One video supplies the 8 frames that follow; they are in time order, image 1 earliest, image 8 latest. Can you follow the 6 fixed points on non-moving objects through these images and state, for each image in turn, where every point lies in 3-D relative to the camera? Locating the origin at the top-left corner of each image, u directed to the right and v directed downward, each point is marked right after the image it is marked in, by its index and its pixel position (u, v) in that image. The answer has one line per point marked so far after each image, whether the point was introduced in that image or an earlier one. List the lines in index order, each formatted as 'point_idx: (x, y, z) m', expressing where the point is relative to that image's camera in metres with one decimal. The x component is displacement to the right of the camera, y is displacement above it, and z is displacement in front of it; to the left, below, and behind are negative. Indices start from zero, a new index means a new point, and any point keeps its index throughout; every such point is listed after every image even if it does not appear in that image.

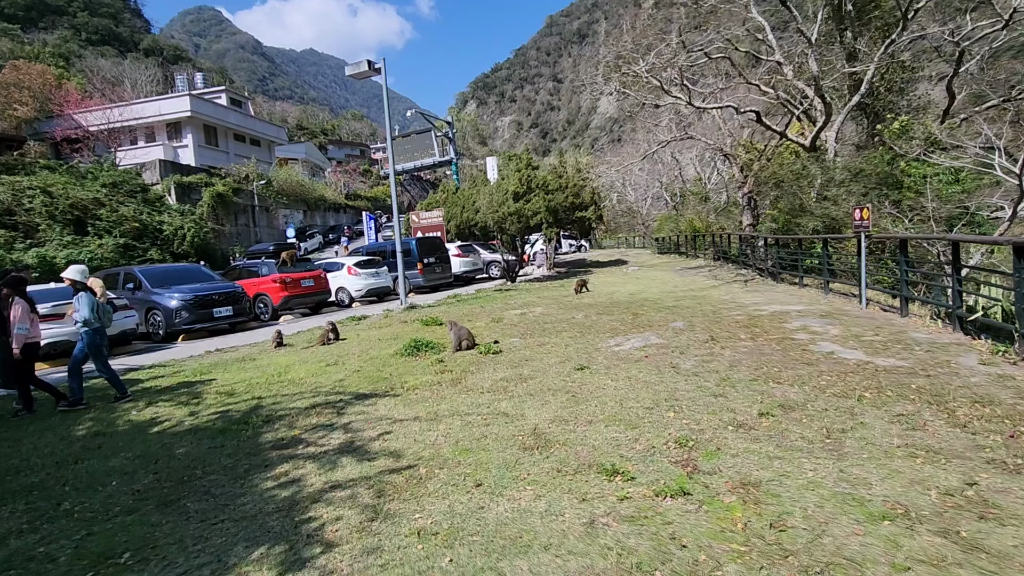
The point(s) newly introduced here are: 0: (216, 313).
0: (-5.9, -0.5, +10.8) m
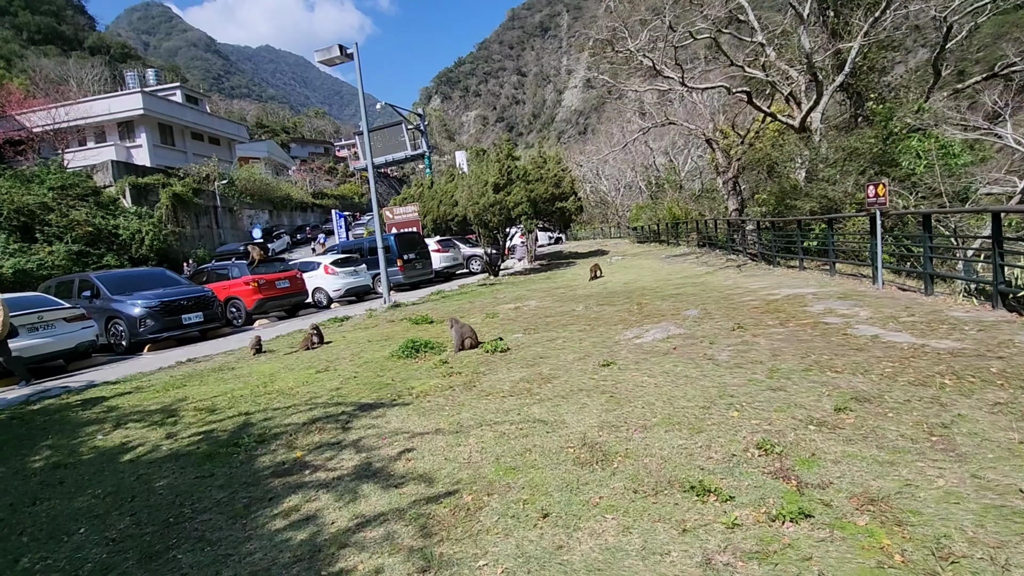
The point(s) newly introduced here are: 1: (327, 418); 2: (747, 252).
0: (-6.0, -0.6, +9.9) m
1: (-1.5, -1.1, +4.6) m
2: (+6.1, +0.9, +13.9) m
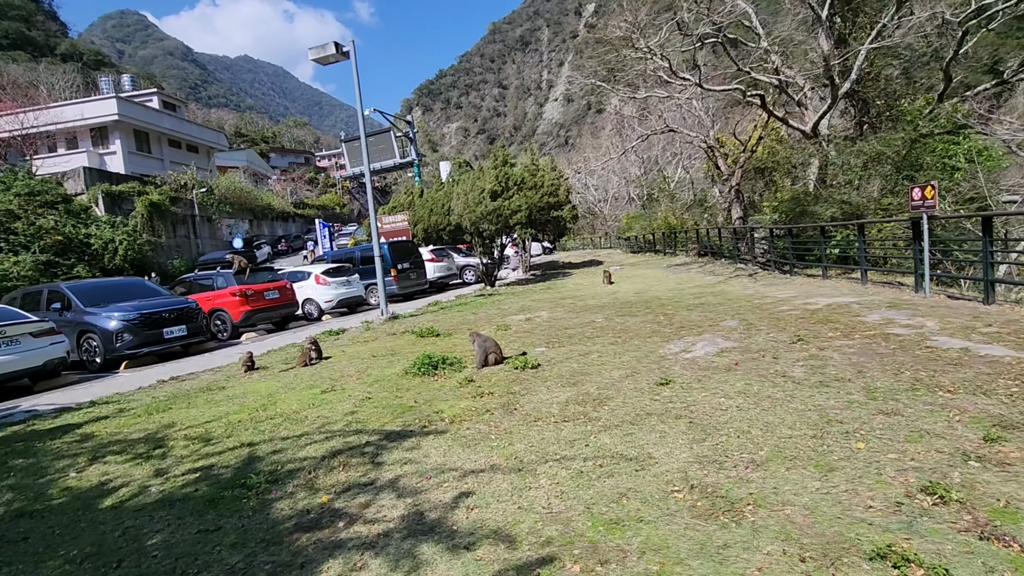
0: (-5.8, -0.8, +9.1) m
1: (-1.1, -1.2, +3.9) m
2: (+6.1, +0.7, +13.5) m
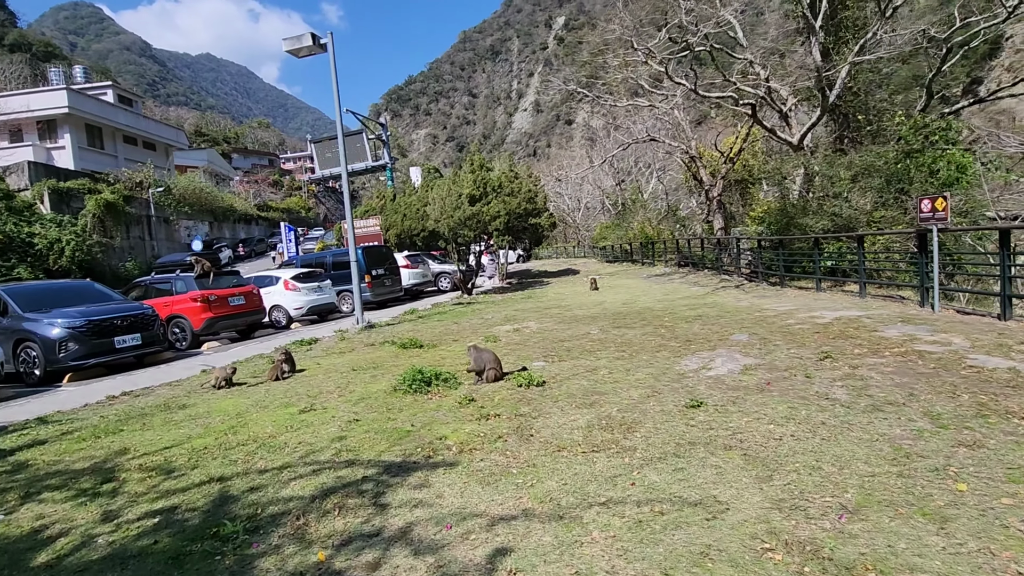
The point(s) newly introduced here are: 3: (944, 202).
0: (-5.9, -0.8, +8.2) m
1: (-1.0, -1.2, +3.3) m
2: (+5.7, +0.4, +13.4) m
3: (+5.3, +1.0, +6.6) m
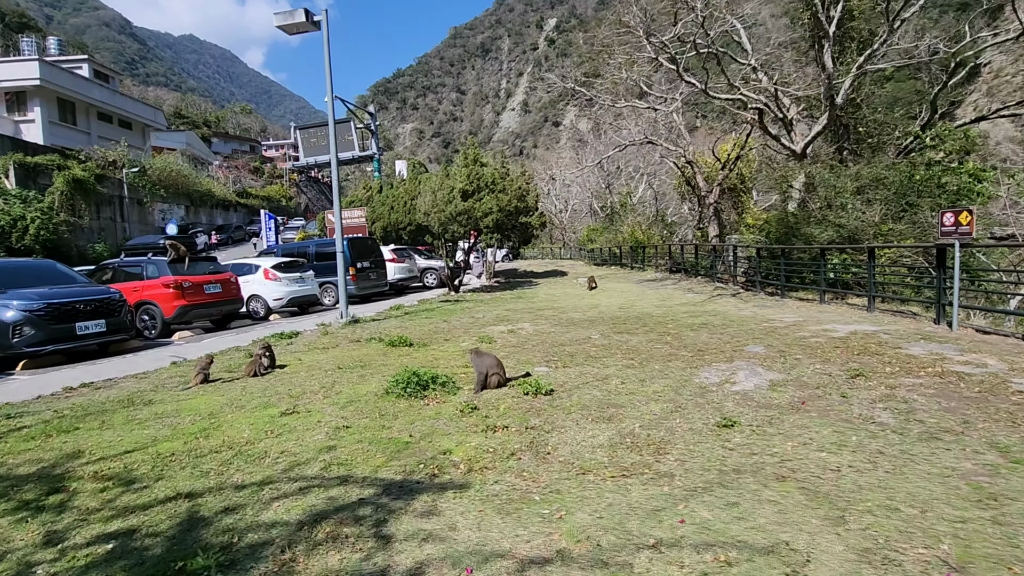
0: (-6.0, -0.6, +7.5) m
1: (-0.9, -1.2, +2.8) m
2: (+5.5, +0.2, +13.1) m
3: (+5.3, +0.8, +6.3) m
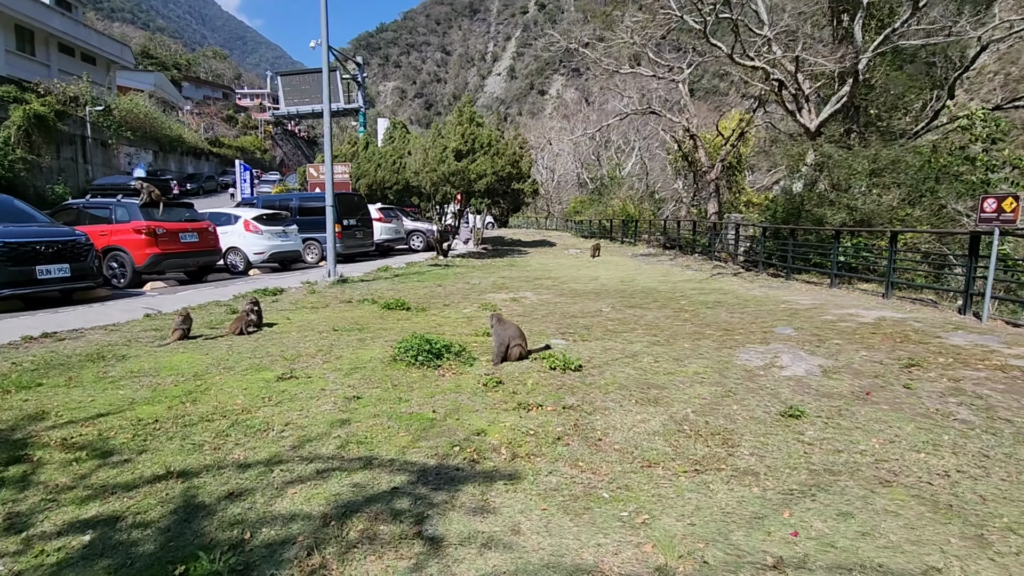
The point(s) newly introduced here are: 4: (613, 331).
0: (-5.9, +0.2, +6.8) m
1: (-0.6, -0.9, +2.3) m
2: (+5.4, +0.6, +12.9) m
3: (+5.5, +0.9, +6.1) m
4: (+1.1, -0.5, +6.0) m
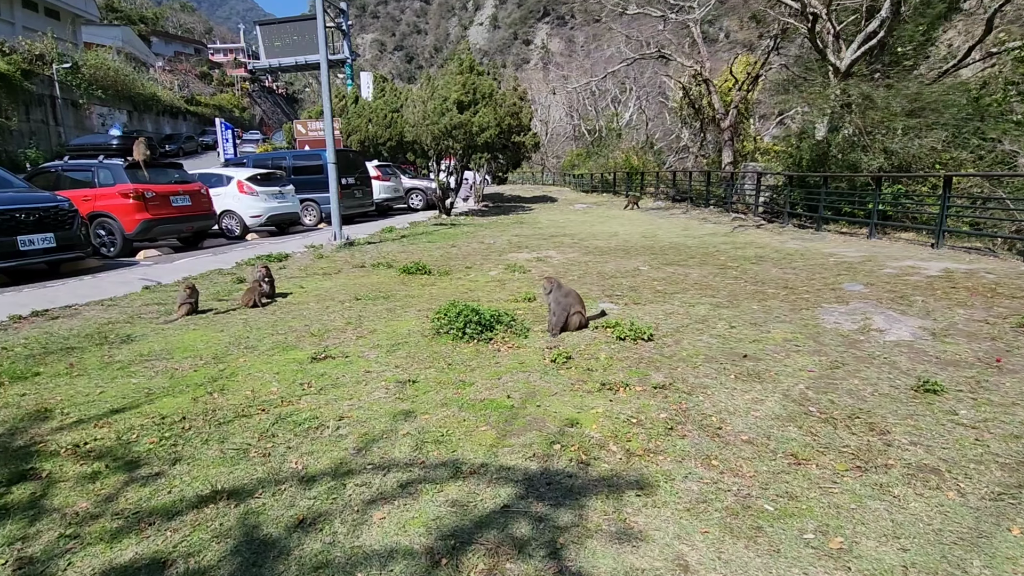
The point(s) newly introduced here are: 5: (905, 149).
0: (-5.5, +0.5, +6.1) m
1: (-0.1, -0.8, +1.8) m
2: (+5.6, +1.7, +12.3) m
3: (+5.9, +1.5, +5.5) m
4: (+1.5, 0.0, +5.5) m
5: (+6.6, +2.3, +9.1) m
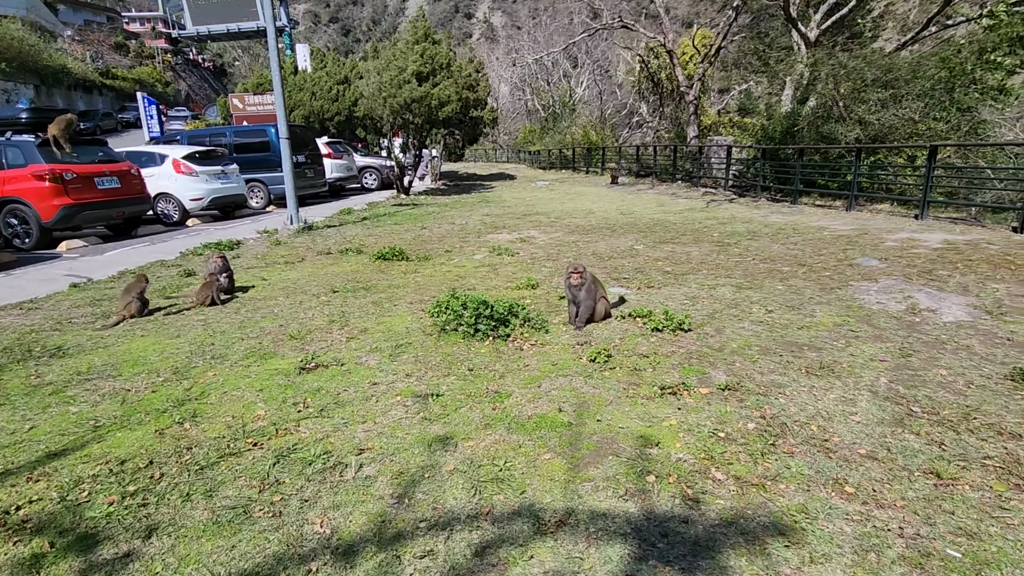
0: (-5.5, +0.5, +5.0) m
1: (+0.3, -0.8, +1.3) m
2: (+4.9, +2.3, +12.2) m
3: (+5.8, +1.8, +5.5) m
4: (+1.5, +0.1, +5.1) m
5: (+6.1, +2.8, +9.1) m
